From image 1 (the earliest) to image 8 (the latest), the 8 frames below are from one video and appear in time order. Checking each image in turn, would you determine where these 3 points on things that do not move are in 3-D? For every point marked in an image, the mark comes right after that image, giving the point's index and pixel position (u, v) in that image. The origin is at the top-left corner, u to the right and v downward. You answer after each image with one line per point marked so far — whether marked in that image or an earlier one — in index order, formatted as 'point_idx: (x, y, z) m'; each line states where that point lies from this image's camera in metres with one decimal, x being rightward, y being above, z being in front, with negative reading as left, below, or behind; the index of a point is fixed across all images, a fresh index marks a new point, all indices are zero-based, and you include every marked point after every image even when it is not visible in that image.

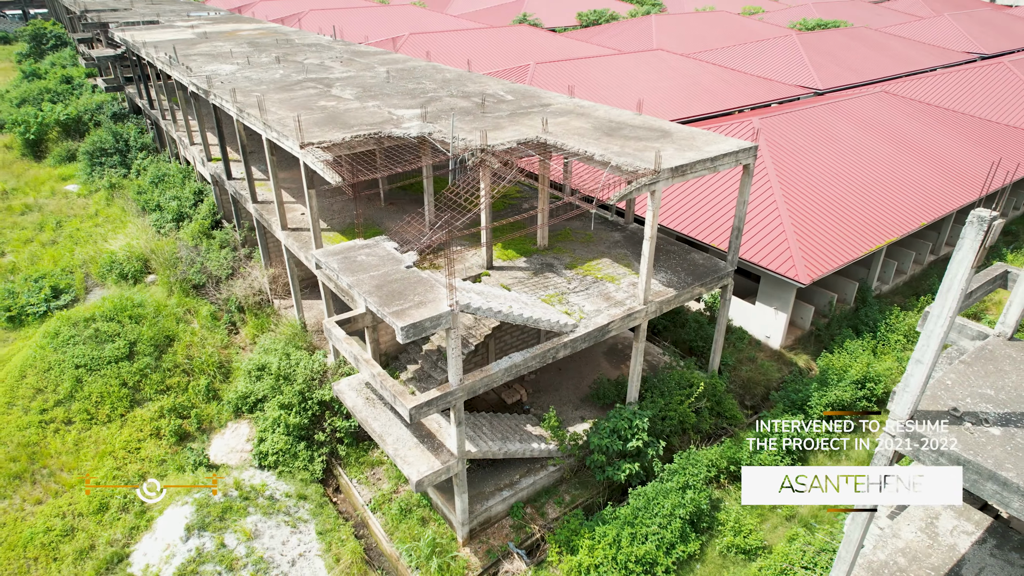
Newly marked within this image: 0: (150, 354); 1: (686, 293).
0: (-10.7, -2.0, +18.2) m
1: (+4.2, -0.1, +15.0) m
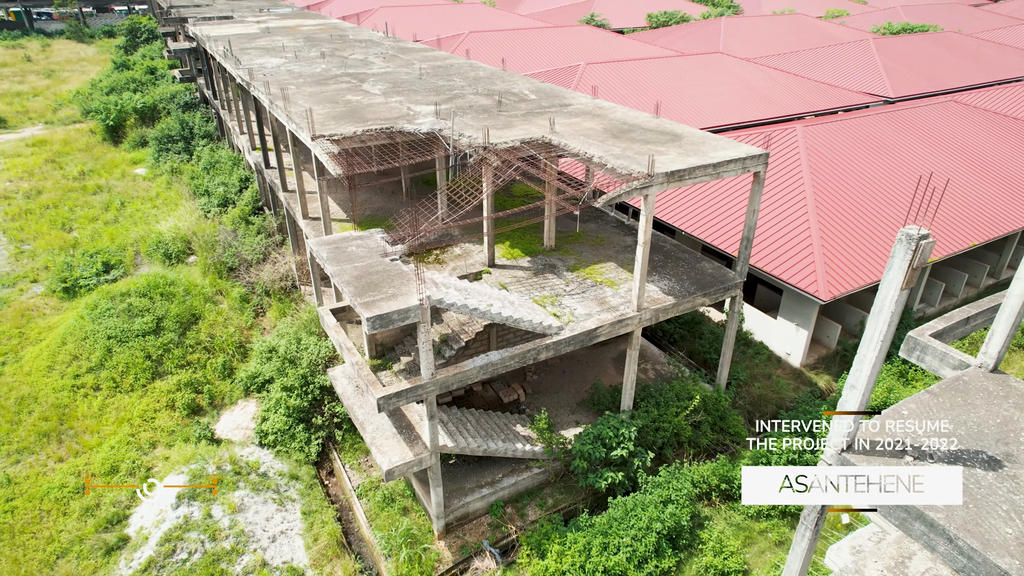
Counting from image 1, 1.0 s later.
0: (-10.5, -1.3, +19.3) m
1: (+4.1, -0.3, +14.5) m
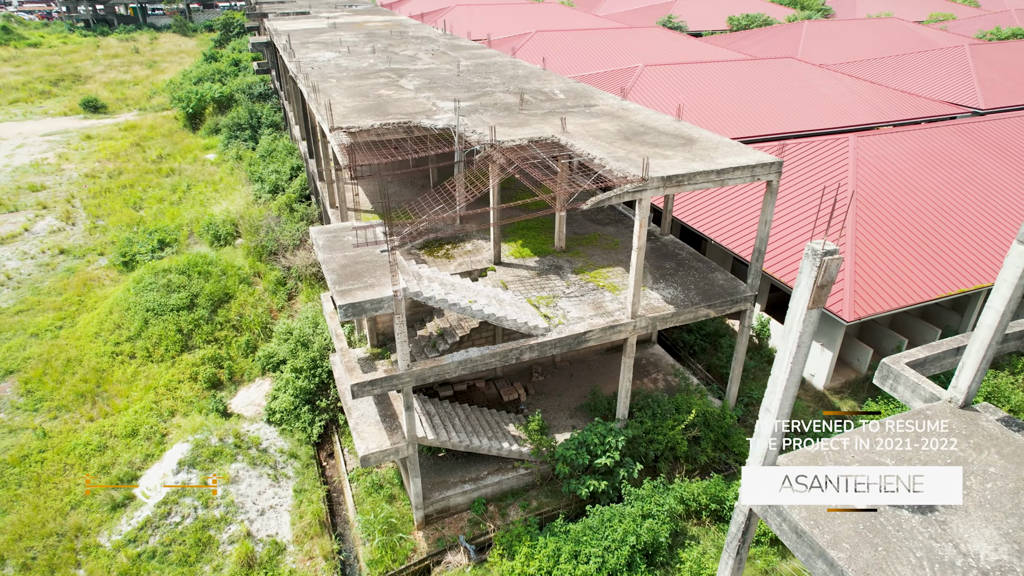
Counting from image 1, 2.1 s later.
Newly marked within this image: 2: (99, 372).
0: (-10.0, -0.6, +20.4) m
1: (+3.9, -0.5, +14.0) m
2: (-12.4, -2.5, +18.7) m
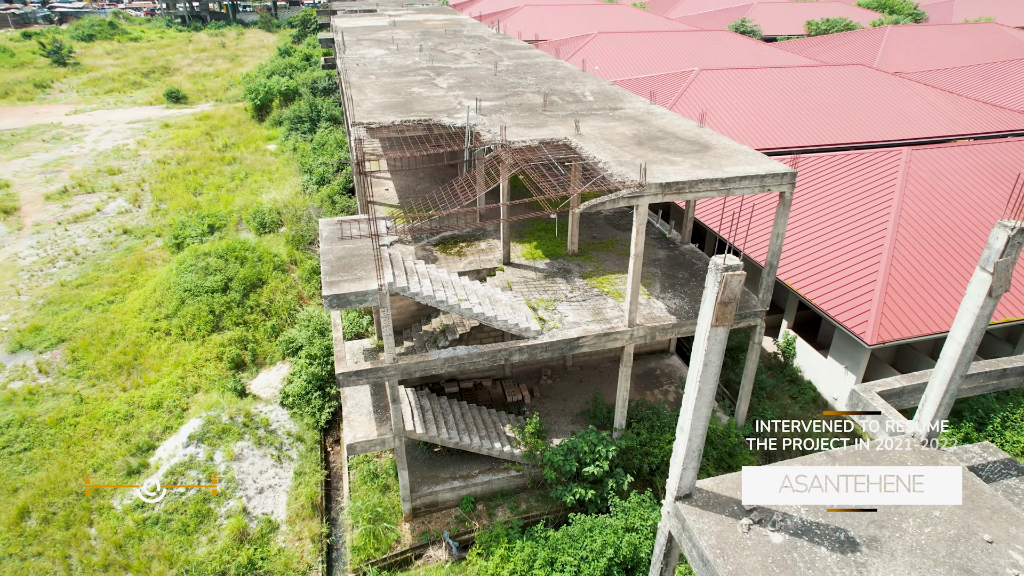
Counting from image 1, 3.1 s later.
0: (-9.4, -0.1, +21.4) m
1: (+3.8, -0.8, +13.6) m
2: (-12.0, -1.8, +19.9) m
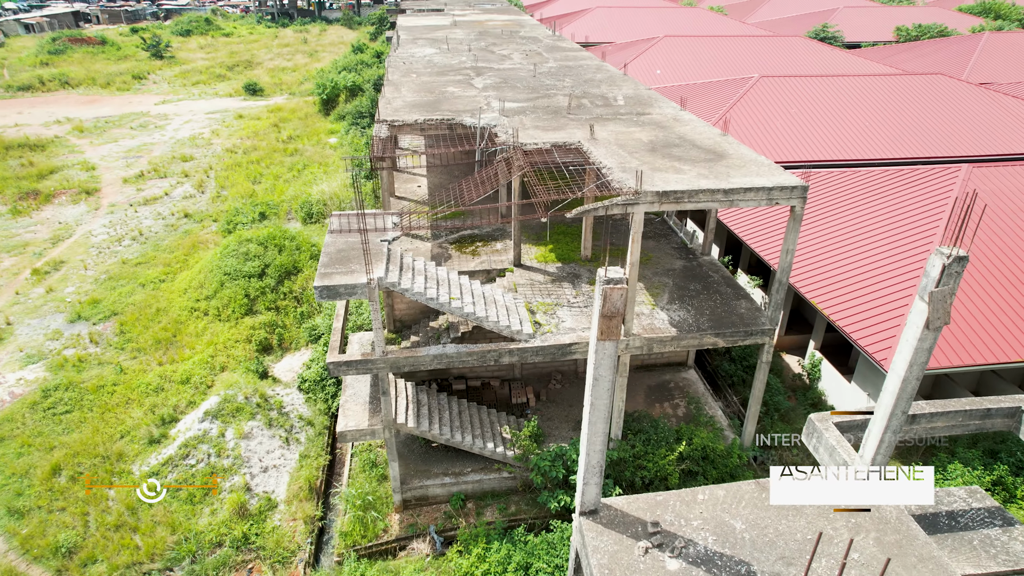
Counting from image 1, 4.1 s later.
0: (-8.5, +0.4, +22.3) m
1: (+3.7, -1.1, +13.2) m
2: (-11.4, -1.2, +21.1) m
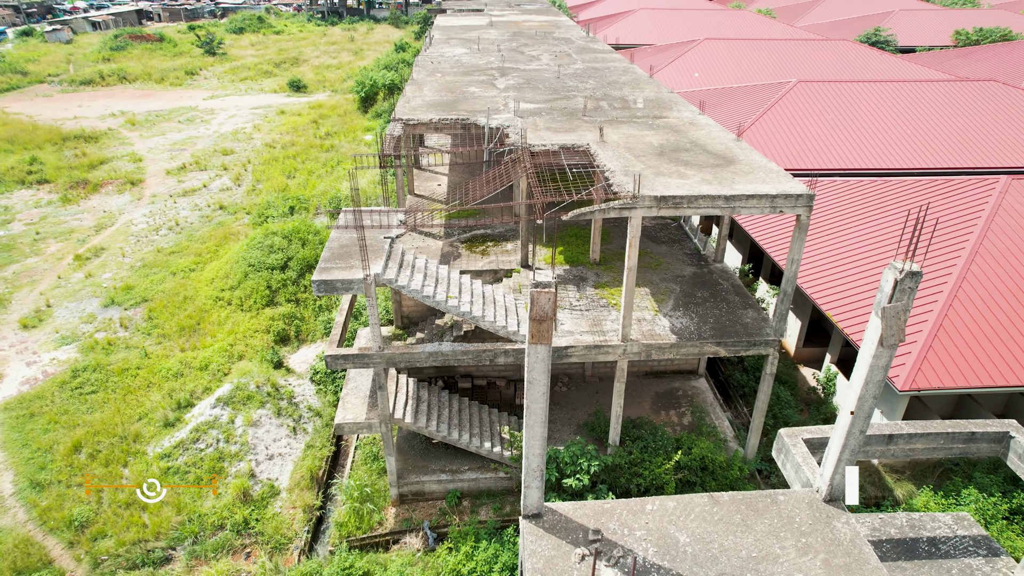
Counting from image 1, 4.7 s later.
0: (-7.9, +0.6, +22.9) m
1: (+3.7, -1.2, +12.9) m
2: (-10.9, -0.8, +21.9) m
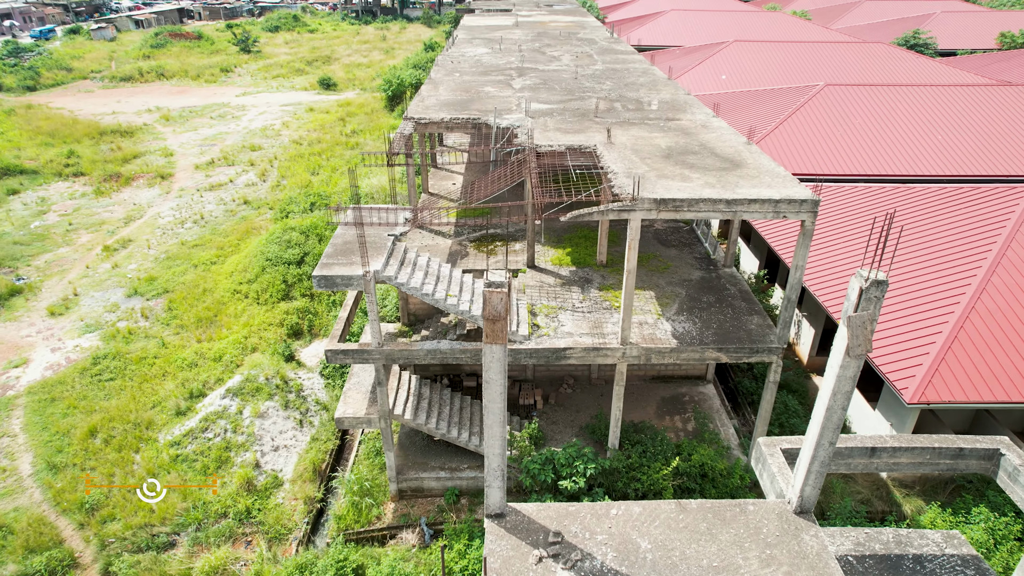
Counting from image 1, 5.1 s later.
0: (-7.4, +0.8, +23.2) m
1: (+3.6, -1.3, +12.8) m
2: (-10.5, -0.6, +22.4) m
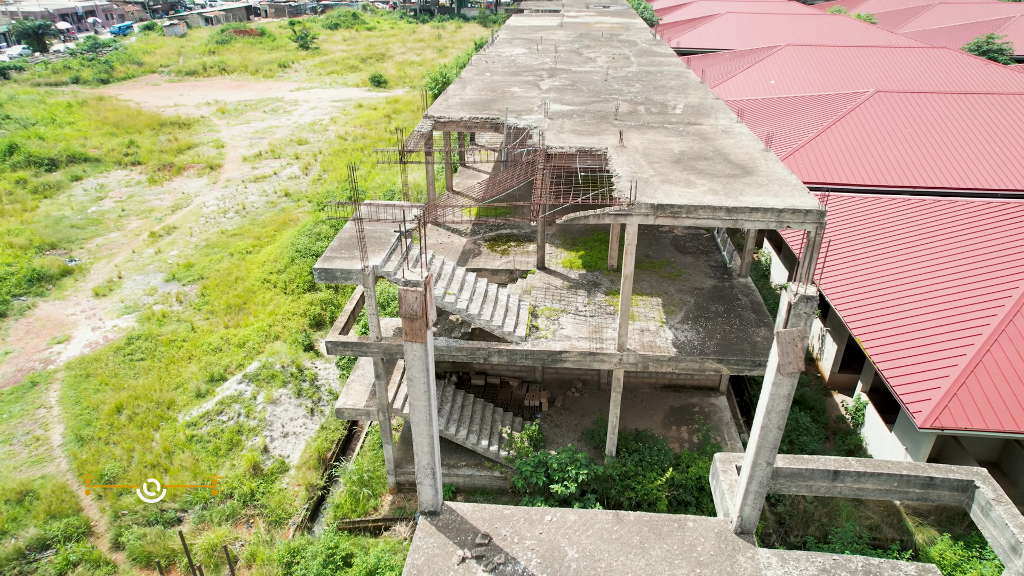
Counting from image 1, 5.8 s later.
0: (-6.6, +1.1, +23.8) m
1: (+3.5, -1.5, +12.5) m
2: (-9.8, -0.1, +23.1) m
